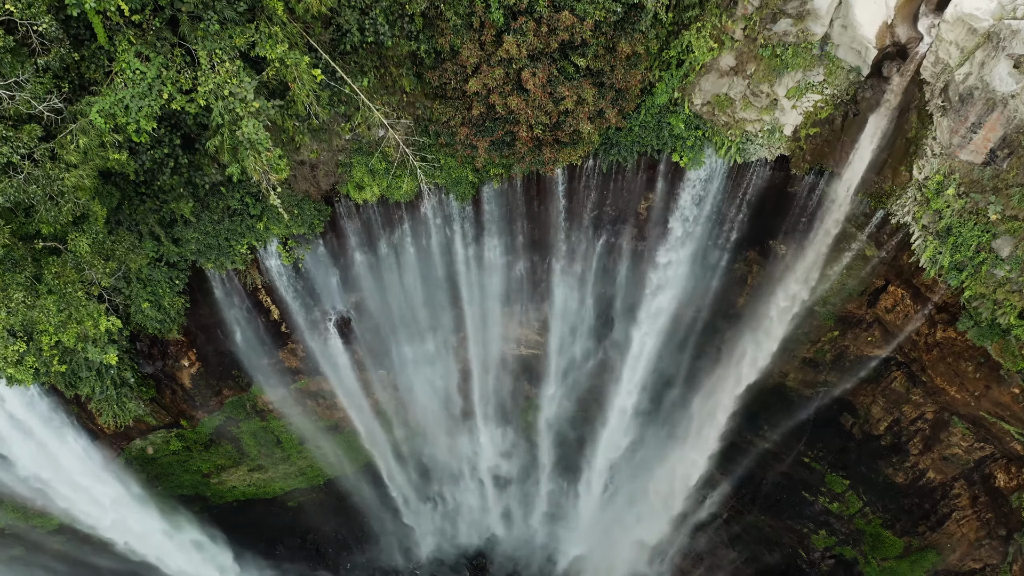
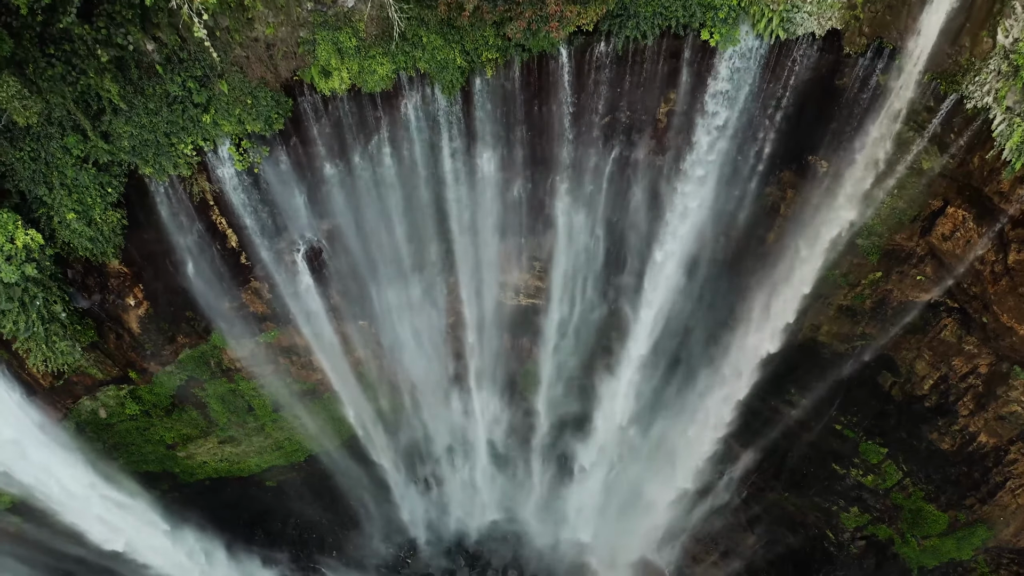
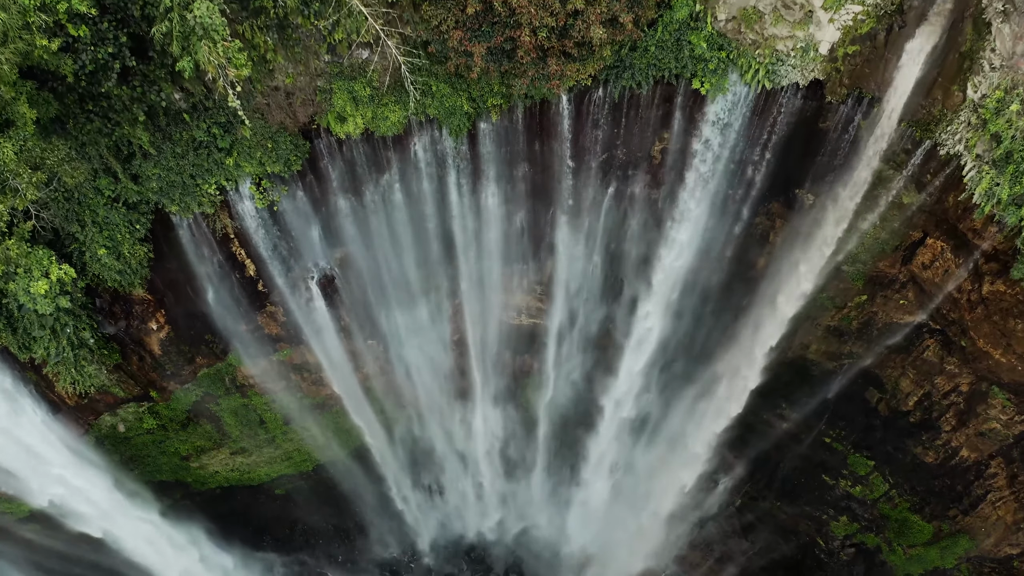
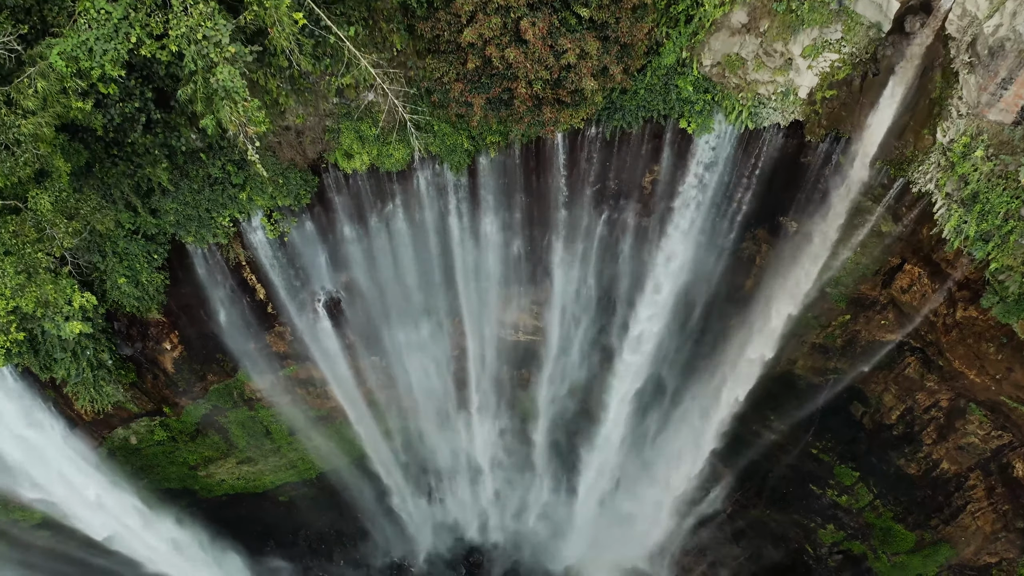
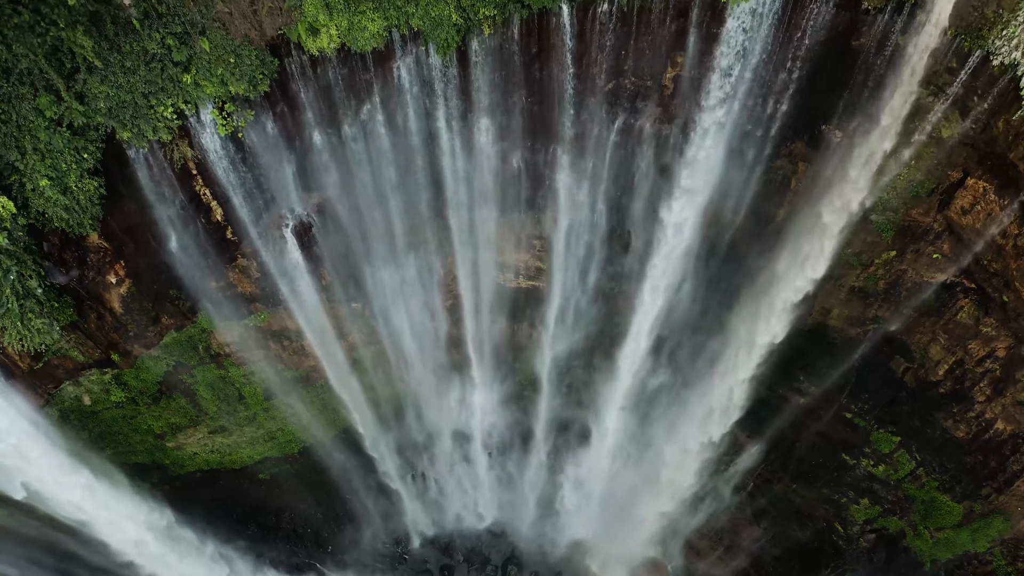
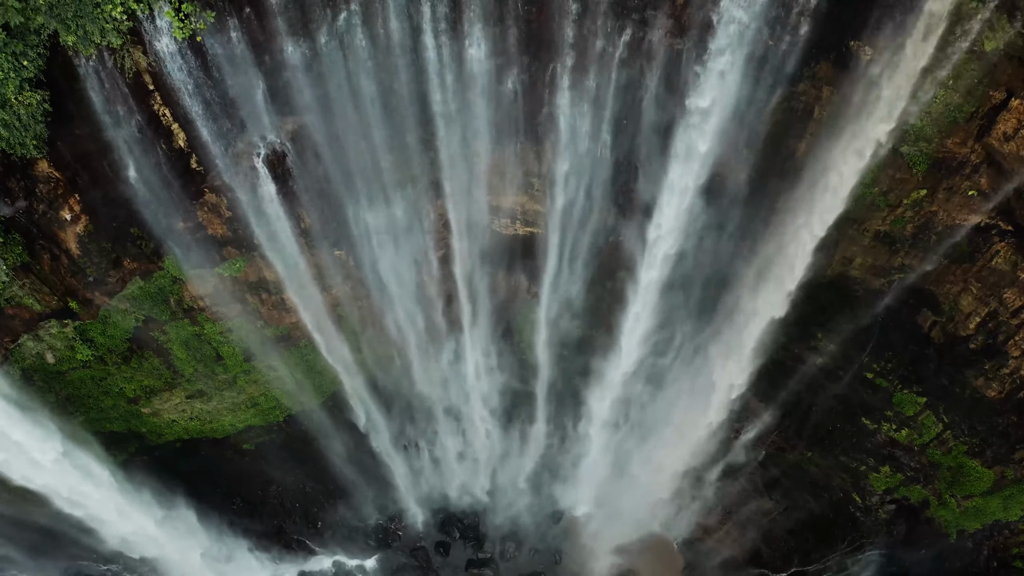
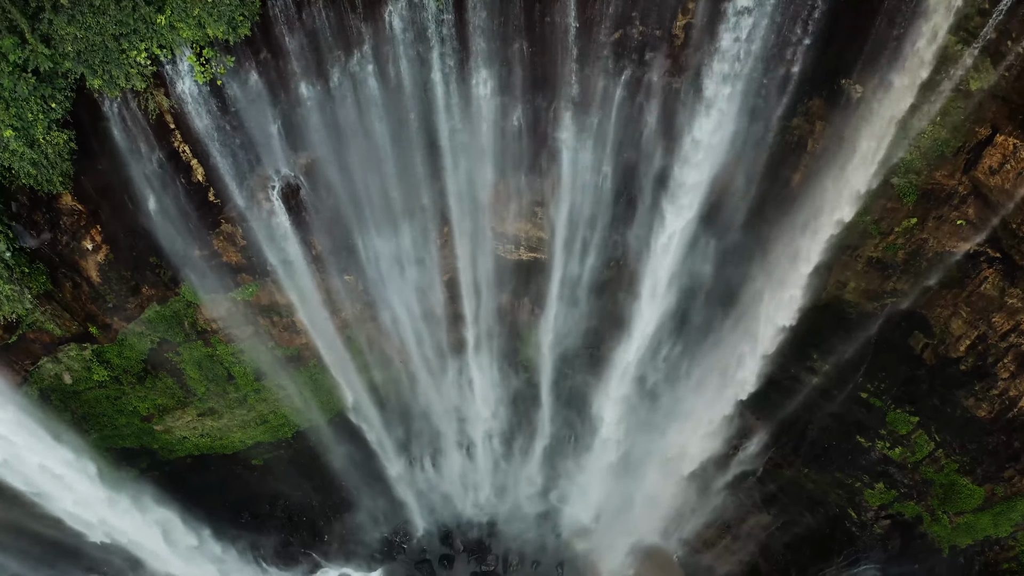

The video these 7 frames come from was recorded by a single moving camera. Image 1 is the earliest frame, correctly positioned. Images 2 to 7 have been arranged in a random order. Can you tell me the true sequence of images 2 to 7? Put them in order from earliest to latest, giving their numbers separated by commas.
4, 3, 2, 5, 7, 6
